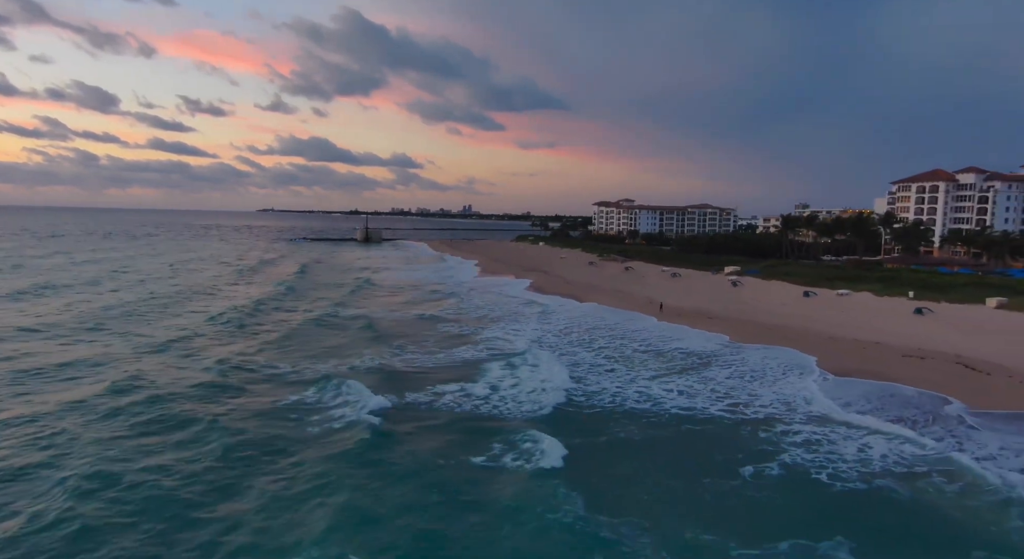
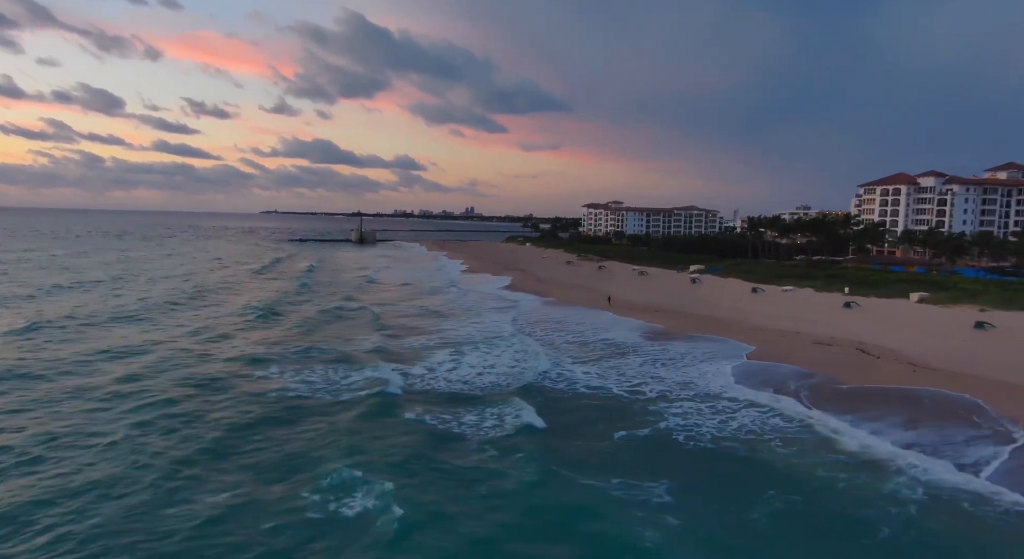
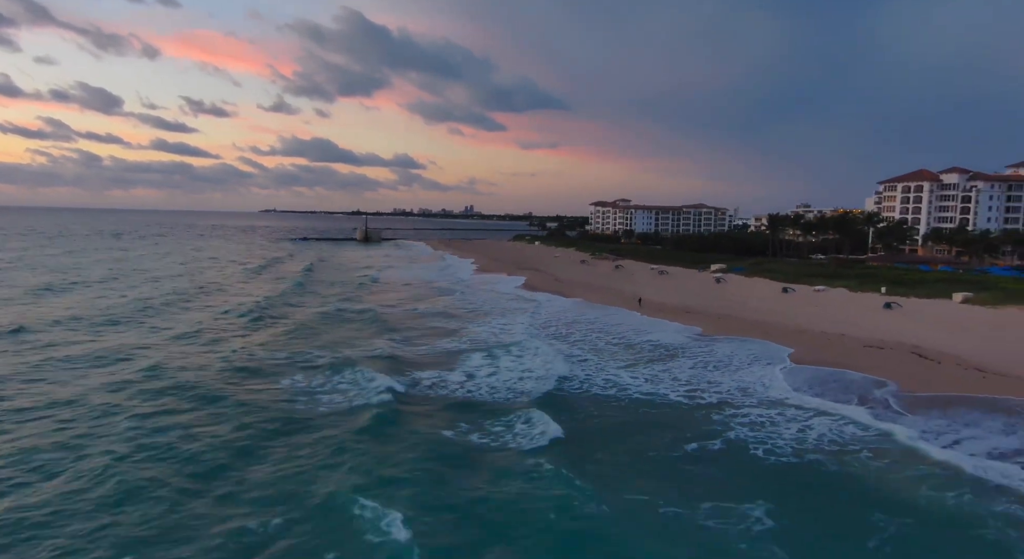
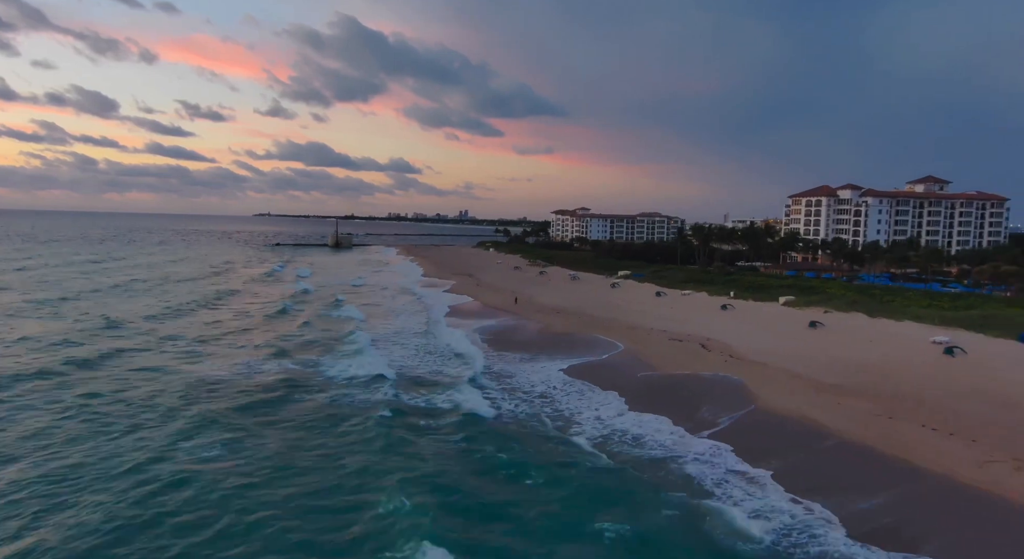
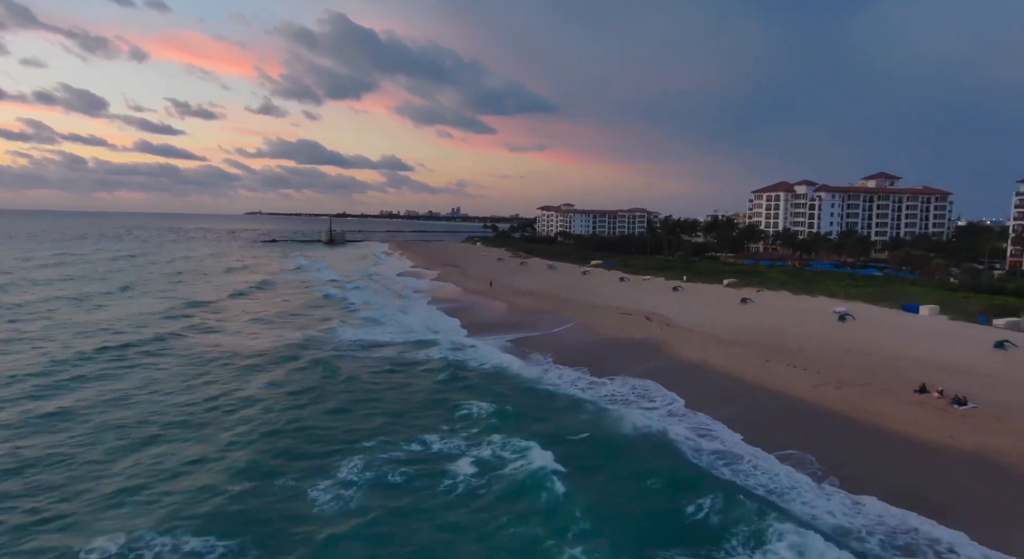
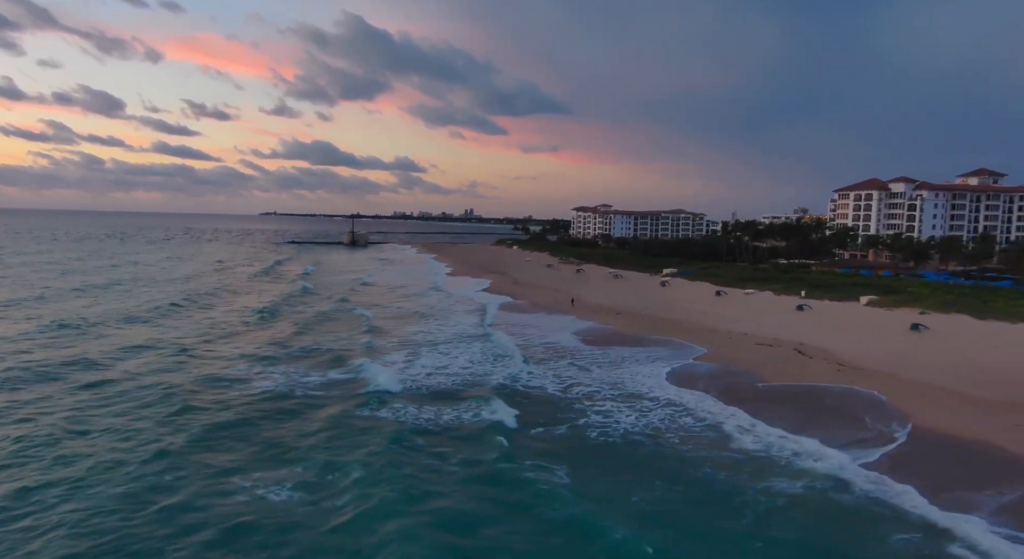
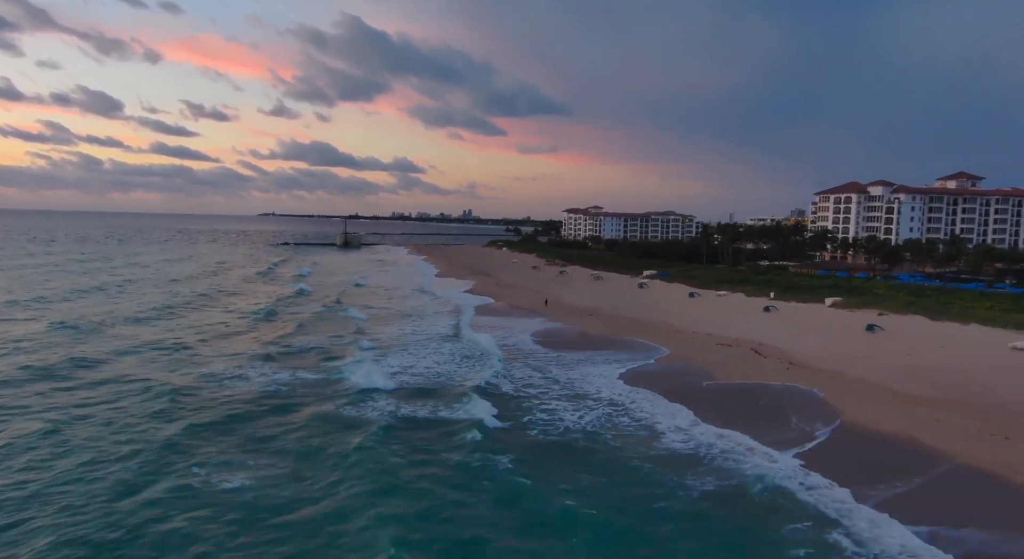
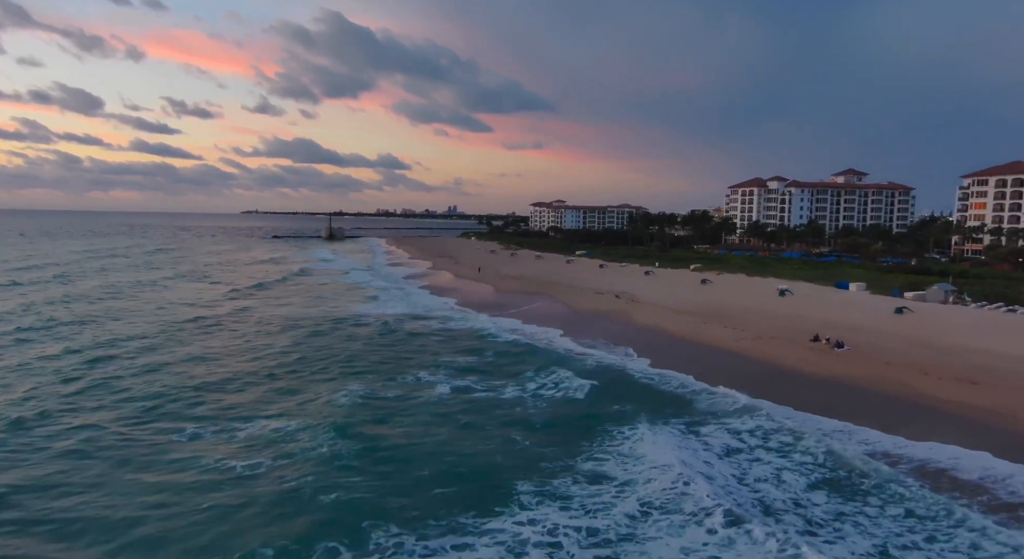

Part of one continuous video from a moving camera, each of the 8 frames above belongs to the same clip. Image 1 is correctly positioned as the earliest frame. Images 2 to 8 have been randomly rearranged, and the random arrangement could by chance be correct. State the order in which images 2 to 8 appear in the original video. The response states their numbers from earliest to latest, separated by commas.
3, 2, 6, 7, 4, 5, 8
